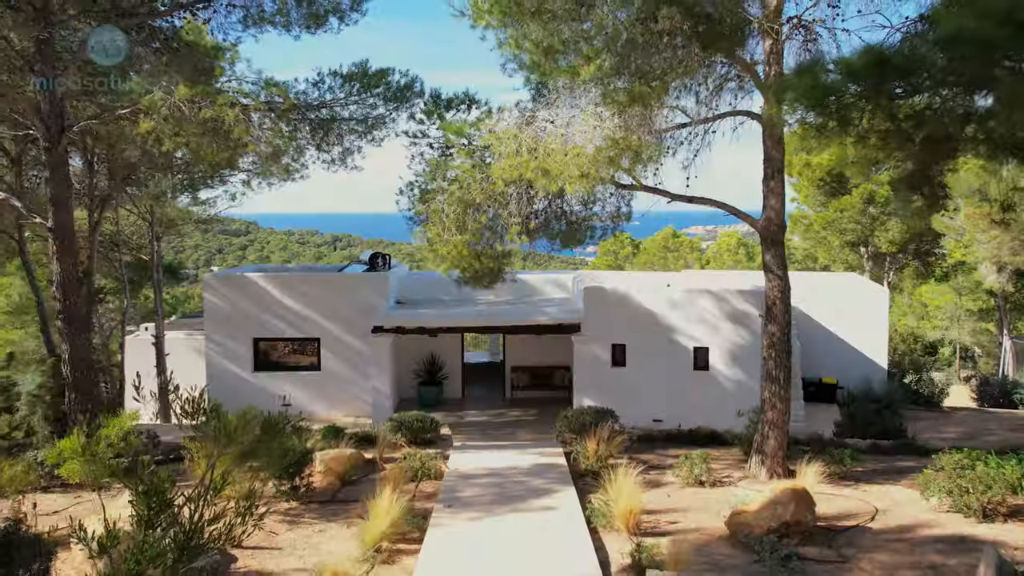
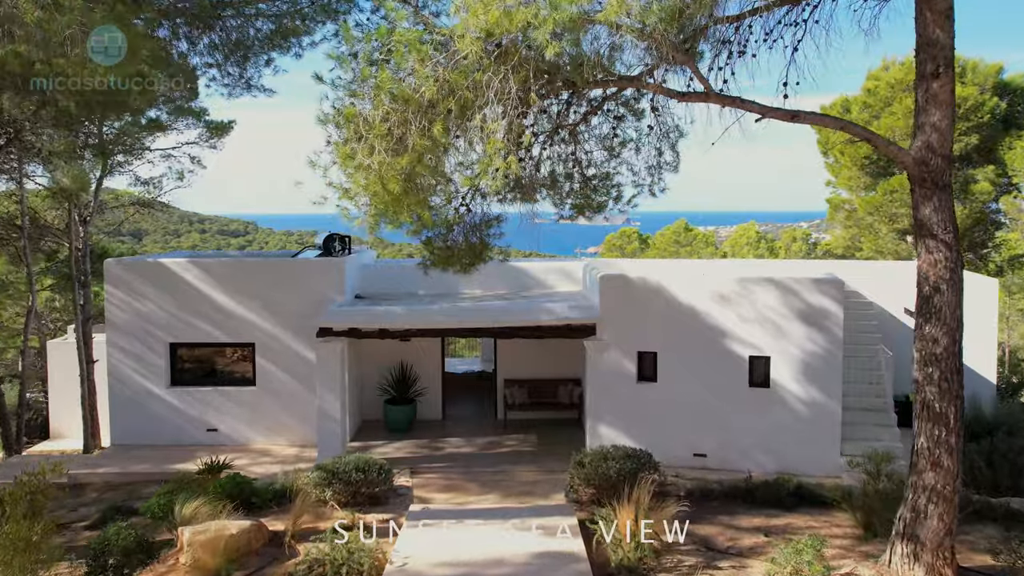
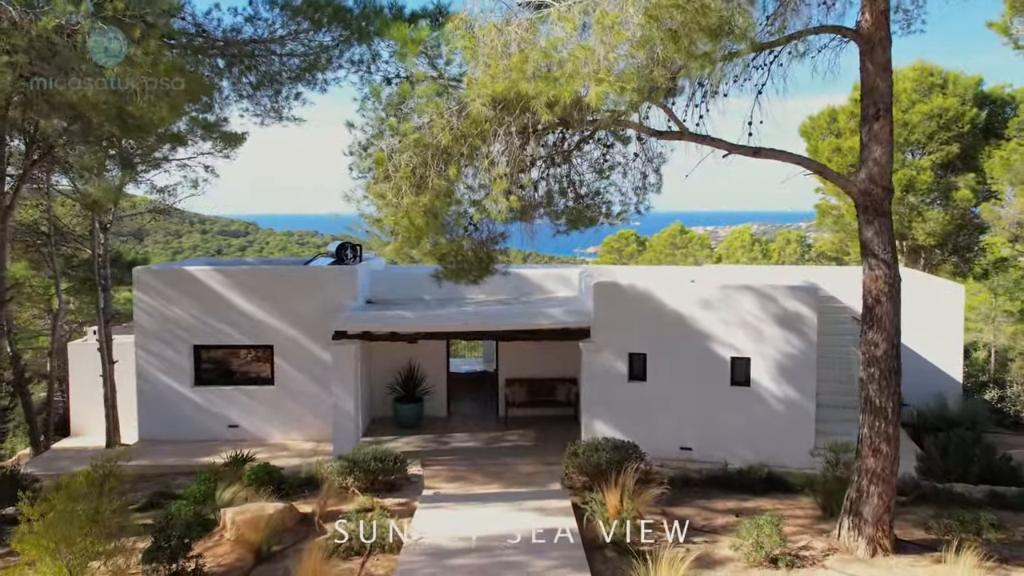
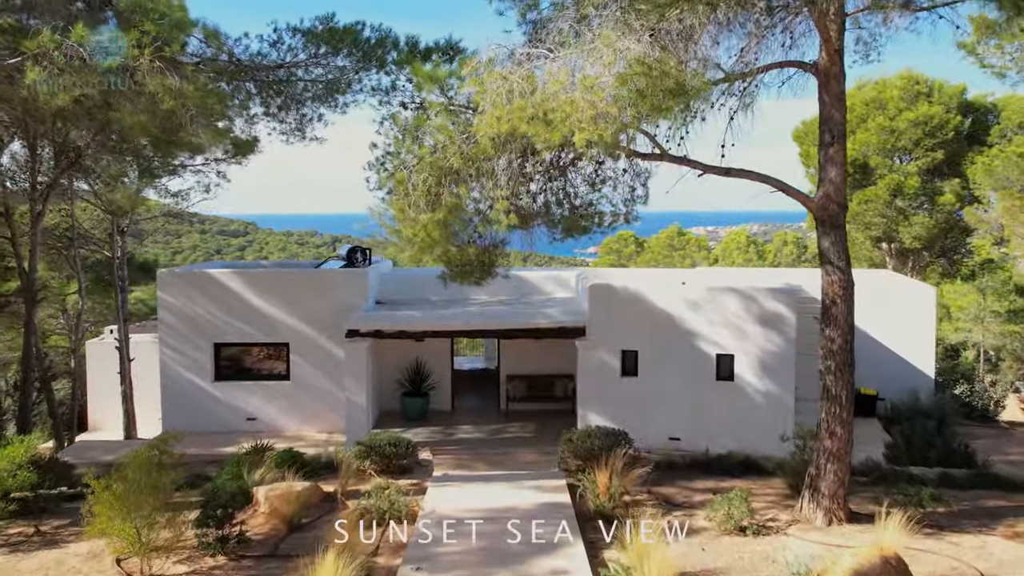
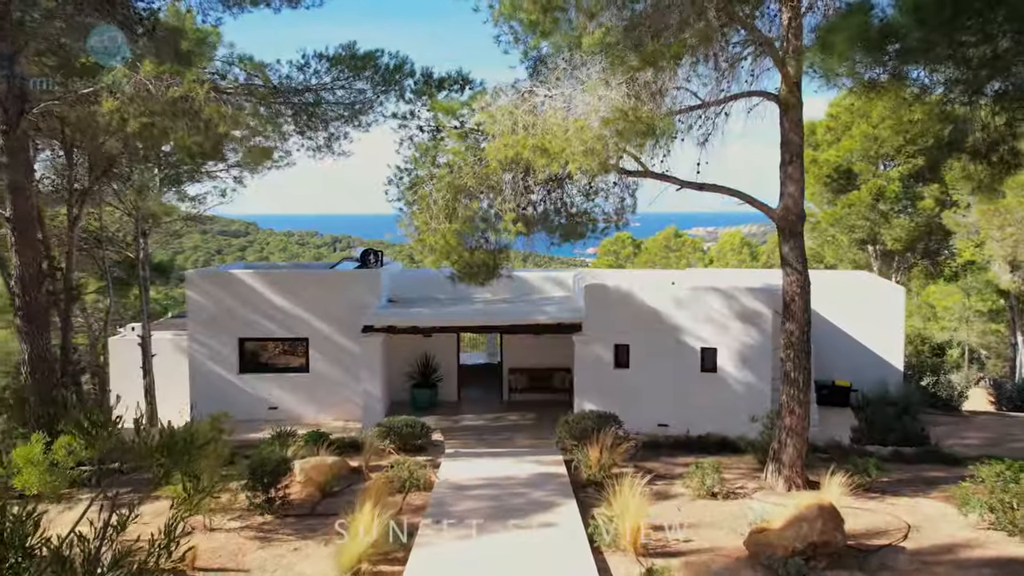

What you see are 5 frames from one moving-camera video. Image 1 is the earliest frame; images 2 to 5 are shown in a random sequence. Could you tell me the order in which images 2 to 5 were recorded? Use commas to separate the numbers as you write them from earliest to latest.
5, 4, 3, 2
